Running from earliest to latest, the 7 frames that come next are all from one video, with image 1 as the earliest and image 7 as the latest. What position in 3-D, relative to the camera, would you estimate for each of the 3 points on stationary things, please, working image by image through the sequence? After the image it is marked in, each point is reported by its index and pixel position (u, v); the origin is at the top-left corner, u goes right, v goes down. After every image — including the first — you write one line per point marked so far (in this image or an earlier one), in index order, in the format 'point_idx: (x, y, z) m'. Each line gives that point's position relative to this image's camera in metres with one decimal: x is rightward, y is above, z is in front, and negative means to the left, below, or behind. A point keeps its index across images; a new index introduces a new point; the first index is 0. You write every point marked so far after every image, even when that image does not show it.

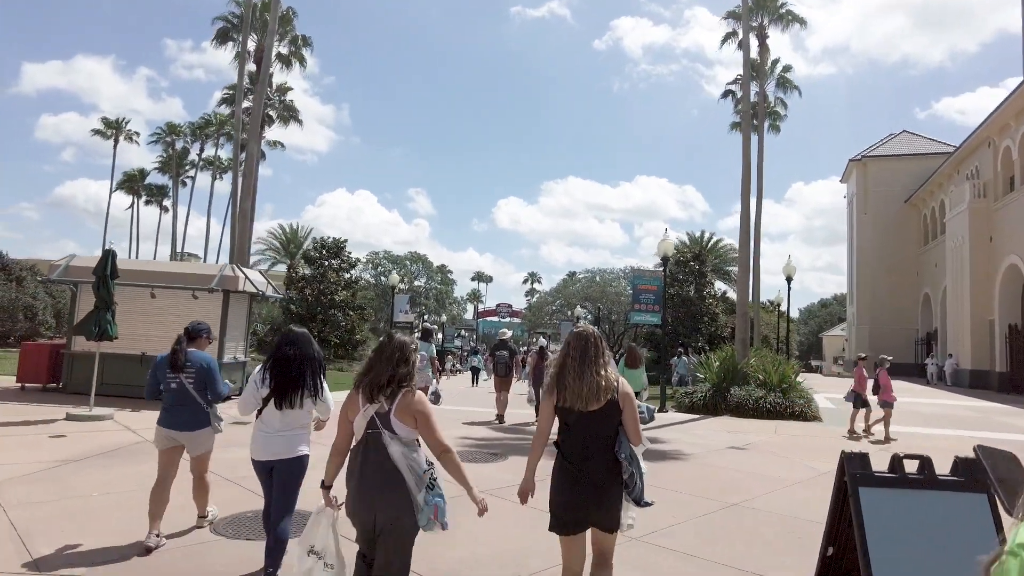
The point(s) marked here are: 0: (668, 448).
0: (+2.5, -2.6, +10.4) m
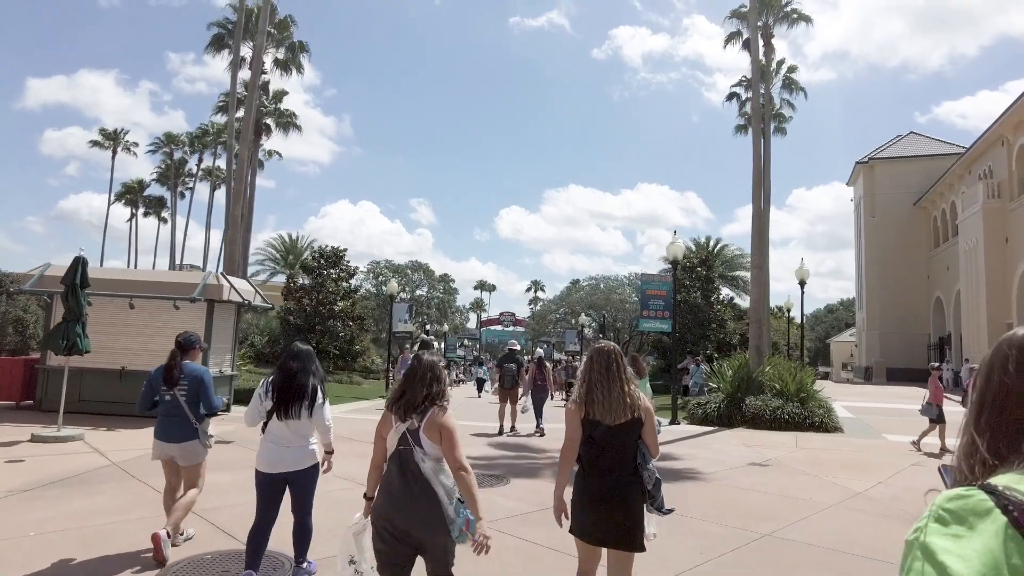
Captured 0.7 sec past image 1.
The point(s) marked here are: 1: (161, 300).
0: (+2.5, -2.6, +9.6) m
1: (-6.4, -0.2, +11.9) m
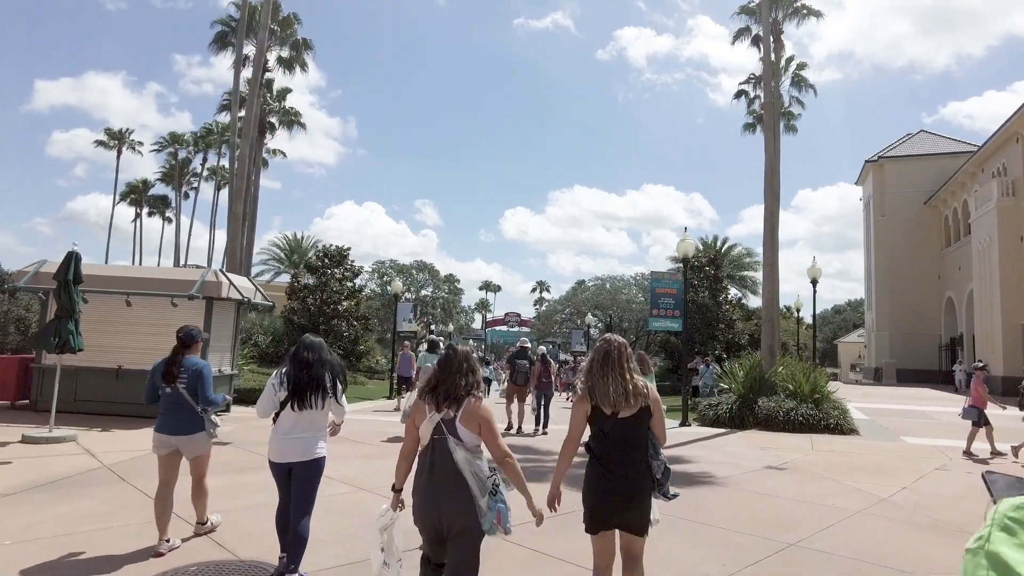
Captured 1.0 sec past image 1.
0: (+2.6, -2.6, +9.2) m
1: (-6.3, -0.2, +11.6) m
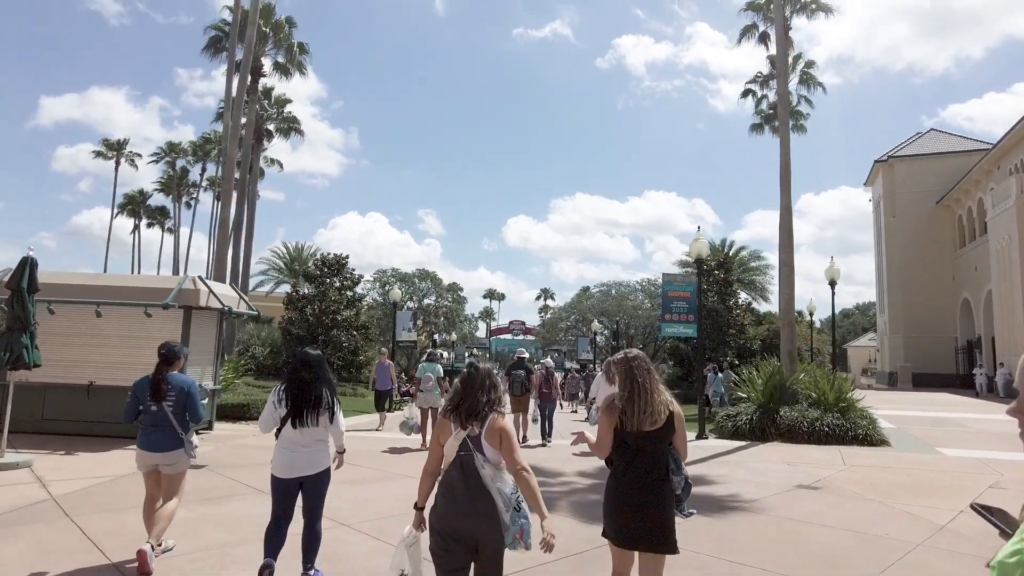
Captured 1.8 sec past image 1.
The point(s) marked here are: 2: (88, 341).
0: (+2.7, -2.6, +8.3) m
1: (-6.3, -0.3, +10.8) m
2: (-7.0, -0.9, +10.8) m
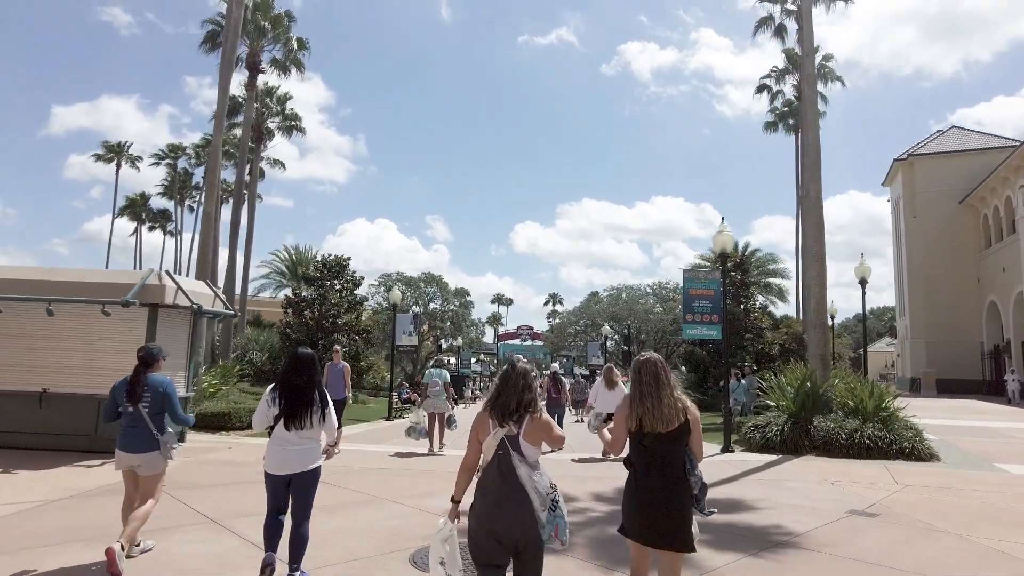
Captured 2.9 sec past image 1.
0: (+2.7, -2.5, +7.0) m
1: (-6.2, -0.3, +9.6) m
2: (-7.0, -0.8, +9.7) m
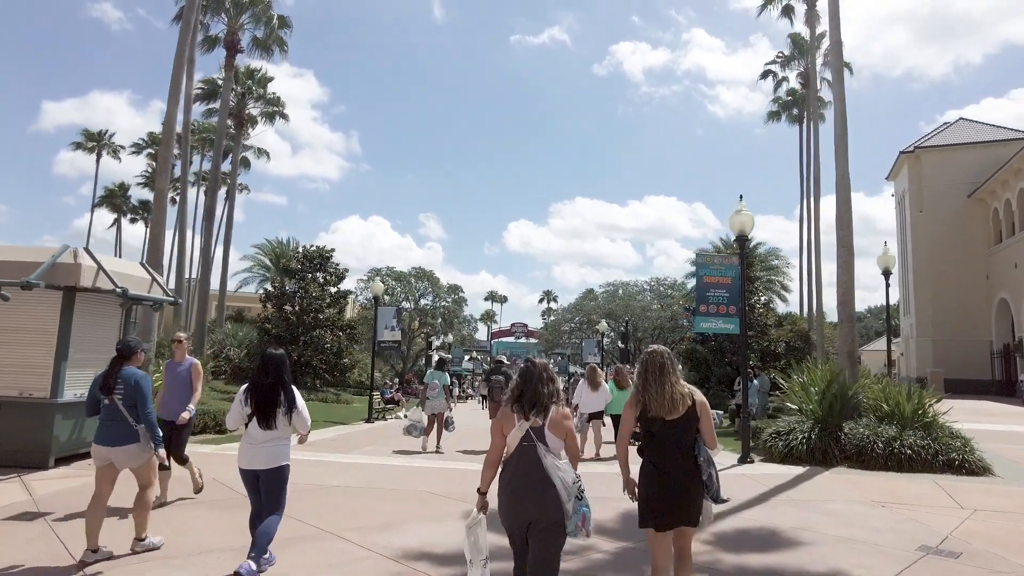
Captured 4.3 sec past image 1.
0: (+2.6, -2.3, +5.5) m
1: (-6.4, 0.0, +8.0) m
2: (-7.1, -0.6, +8.0) m
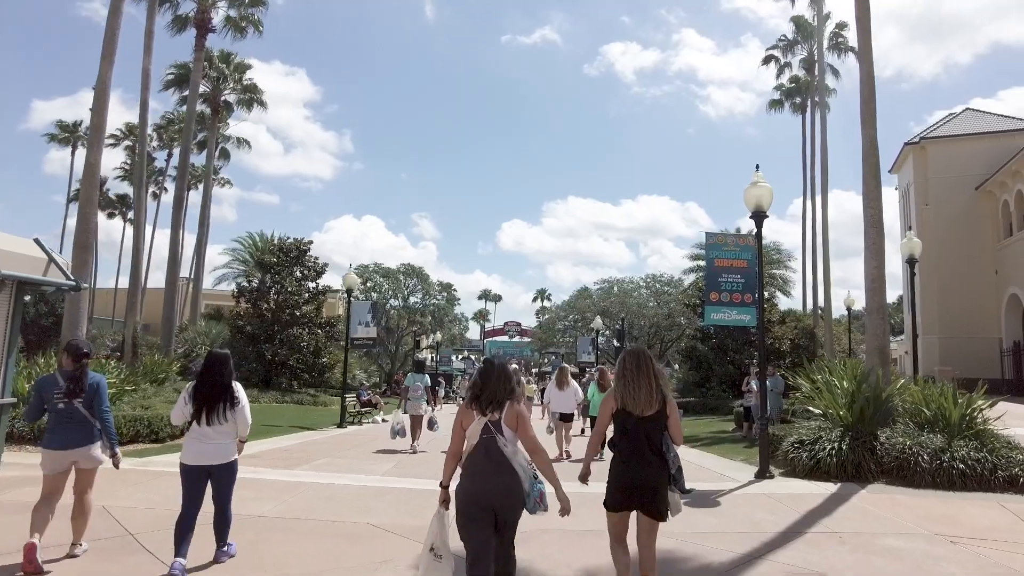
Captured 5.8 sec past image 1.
0: (+2.3, -2.1, +3.8) m
1: (-6.6, +0.2, +6.3) m
2: (-7.4, -0.4, +6.3) m
